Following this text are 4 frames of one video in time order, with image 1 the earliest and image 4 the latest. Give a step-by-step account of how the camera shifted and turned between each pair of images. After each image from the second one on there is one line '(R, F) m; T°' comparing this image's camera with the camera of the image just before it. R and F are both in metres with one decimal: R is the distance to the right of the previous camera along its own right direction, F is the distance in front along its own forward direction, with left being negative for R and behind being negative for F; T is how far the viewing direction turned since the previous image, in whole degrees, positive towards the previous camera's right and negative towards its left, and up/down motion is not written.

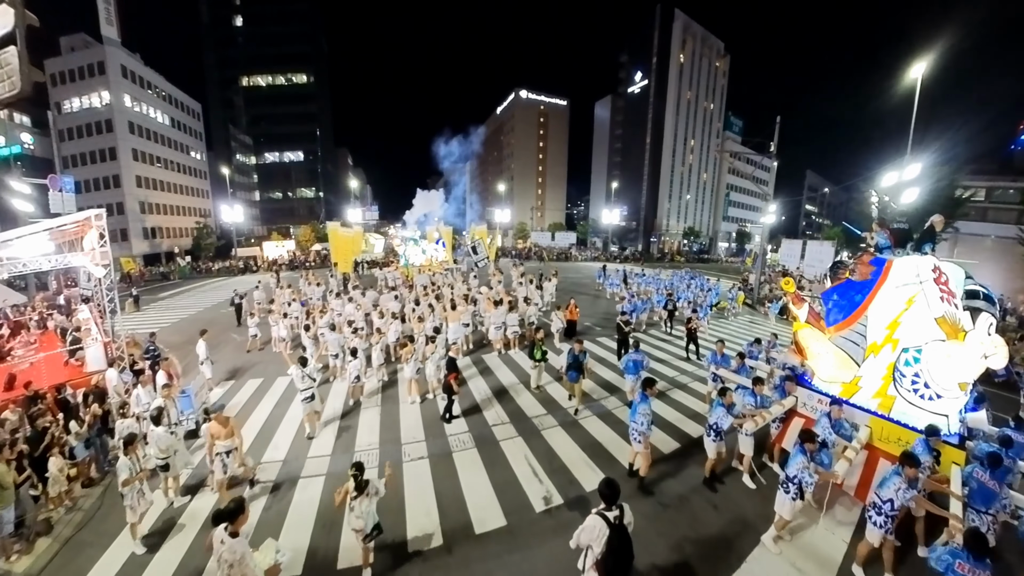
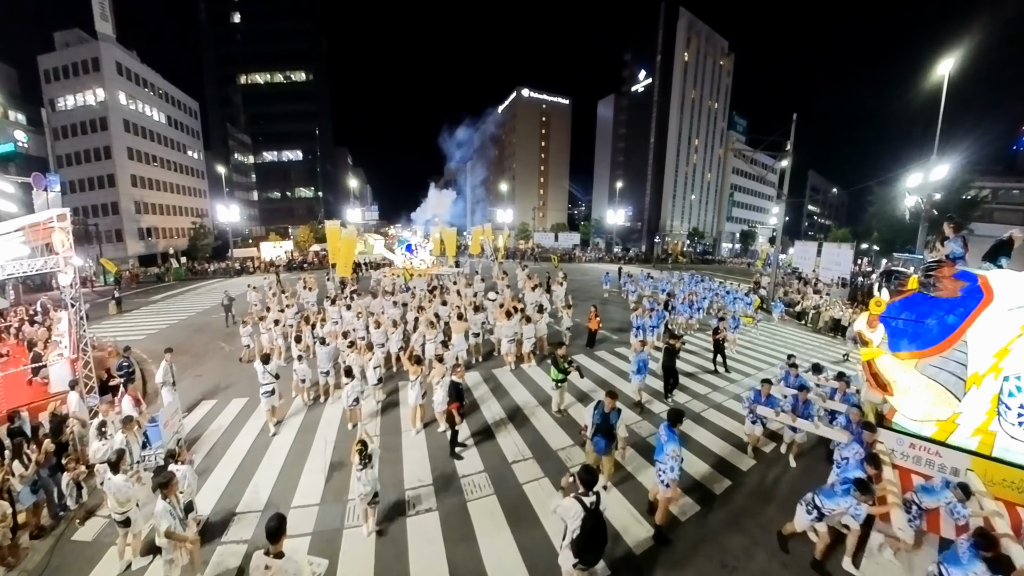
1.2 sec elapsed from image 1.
(-0.3, +1.1) m; 0°
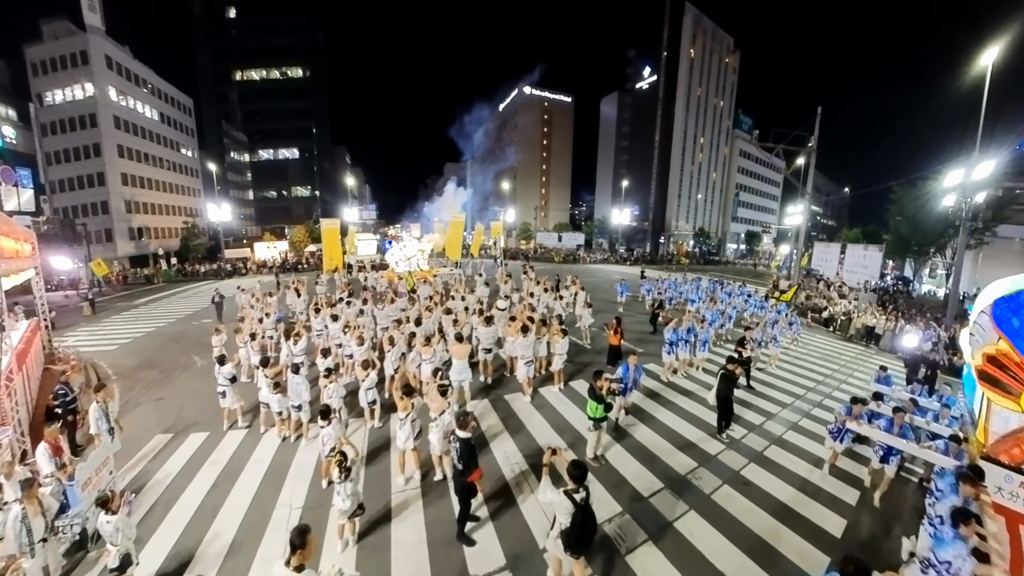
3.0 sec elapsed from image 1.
(-0.3, +1.7) m; 0°
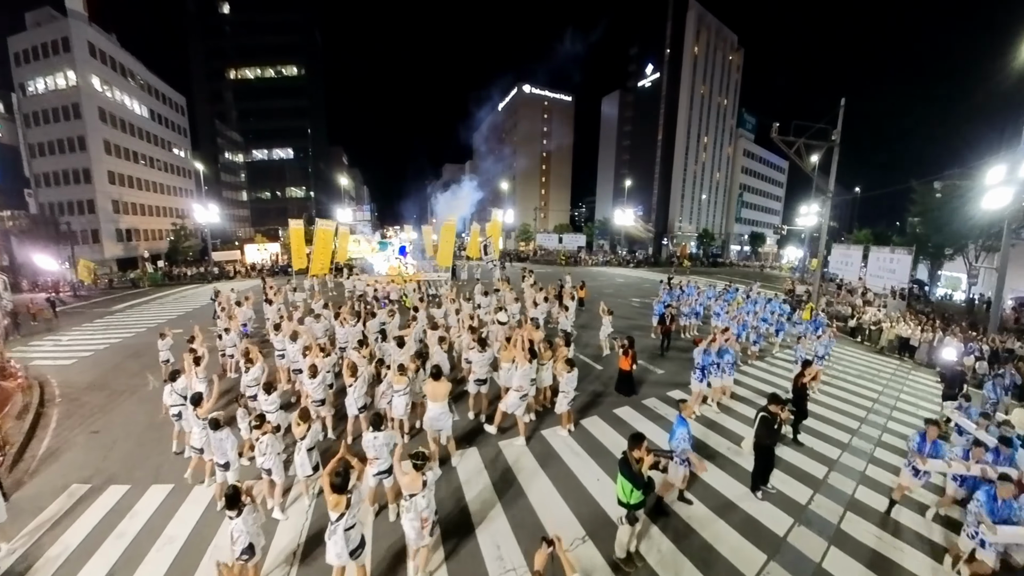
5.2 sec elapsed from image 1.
(0.0, +1.7) m; 0°
